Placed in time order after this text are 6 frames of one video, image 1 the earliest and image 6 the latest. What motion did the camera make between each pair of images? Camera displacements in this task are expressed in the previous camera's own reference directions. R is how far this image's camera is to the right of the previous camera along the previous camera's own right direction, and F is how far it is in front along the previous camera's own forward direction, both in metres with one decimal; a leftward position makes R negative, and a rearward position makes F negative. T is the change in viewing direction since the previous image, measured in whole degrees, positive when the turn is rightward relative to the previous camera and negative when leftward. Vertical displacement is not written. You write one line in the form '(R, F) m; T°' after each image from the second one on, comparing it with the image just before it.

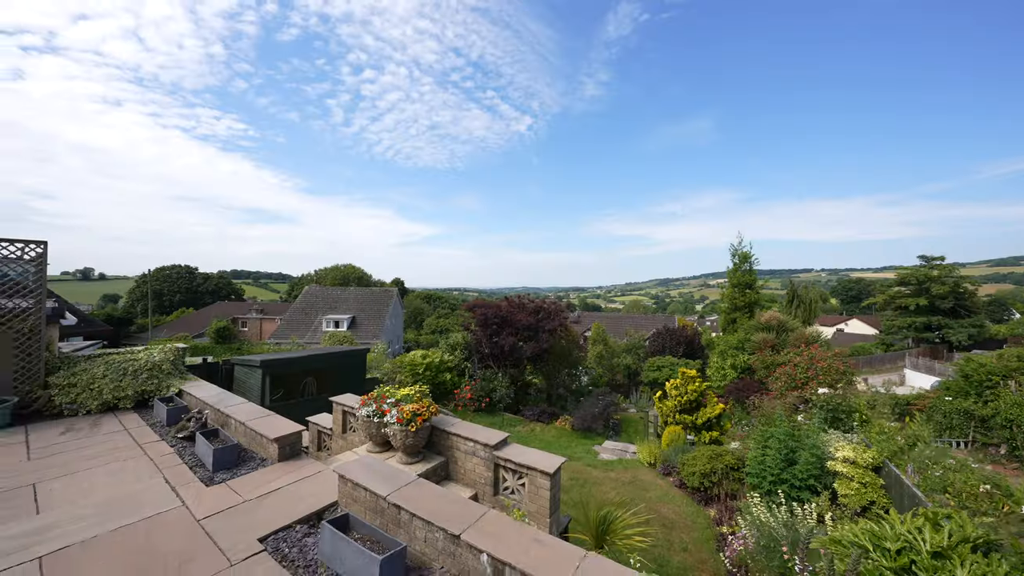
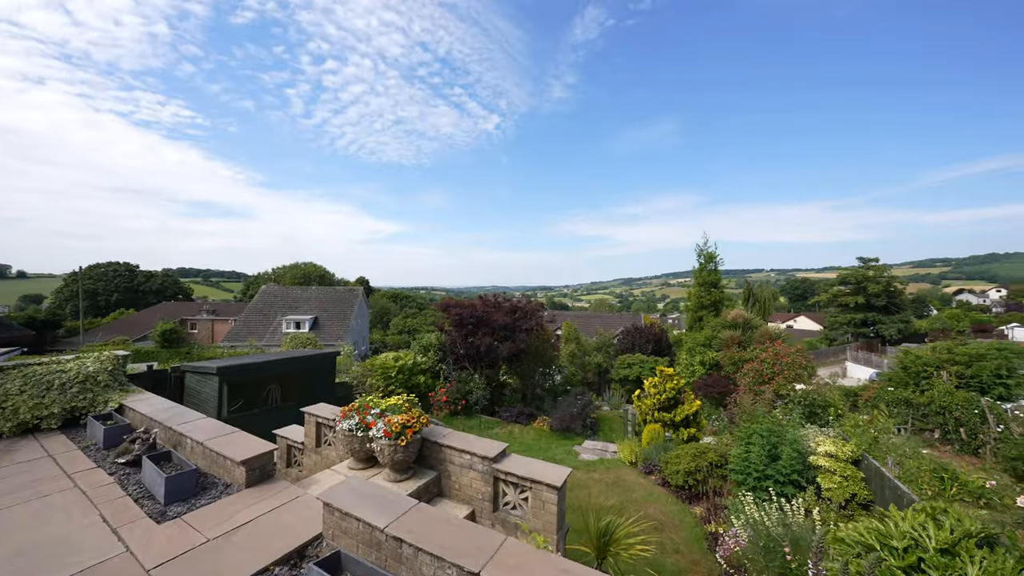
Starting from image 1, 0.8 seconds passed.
(-0.2, +0.2) m; +5°
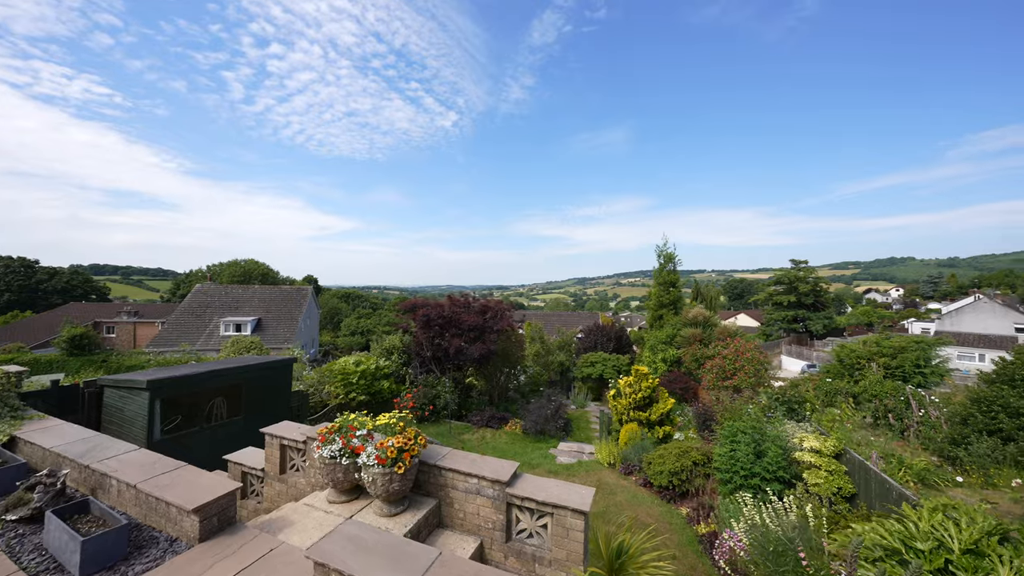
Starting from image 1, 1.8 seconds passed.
(-0.4, +0.3) m; +7°
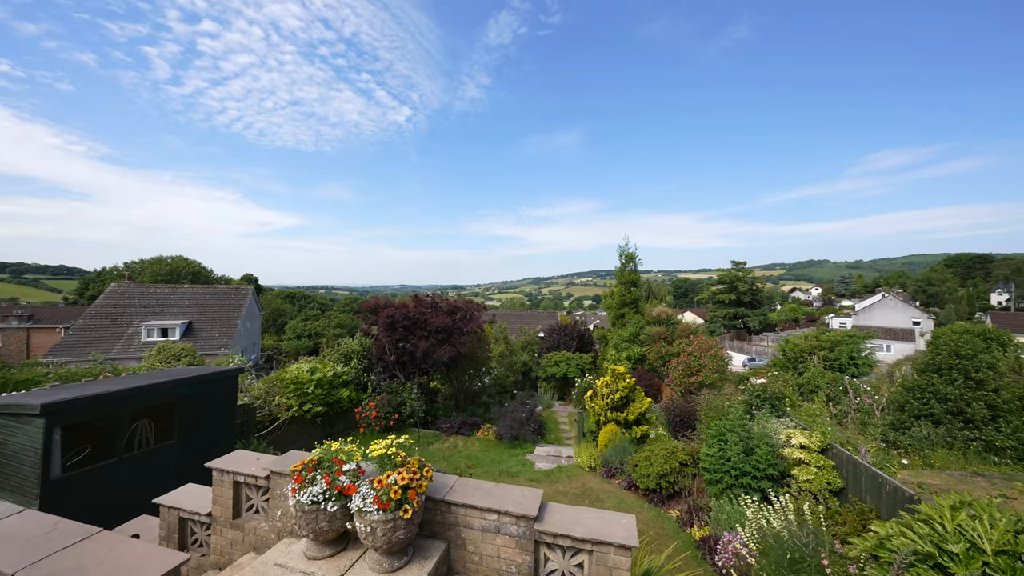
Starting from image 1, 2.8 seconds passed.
(-0.4, +0.4) m; +7°
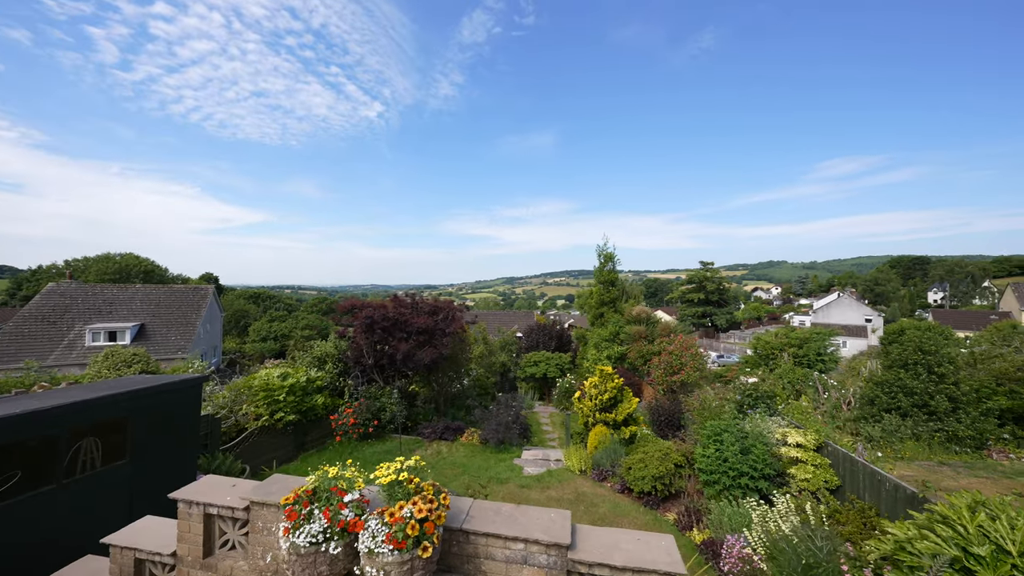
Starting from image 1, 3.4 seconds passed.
(-0.2, +0.2) m; +4°
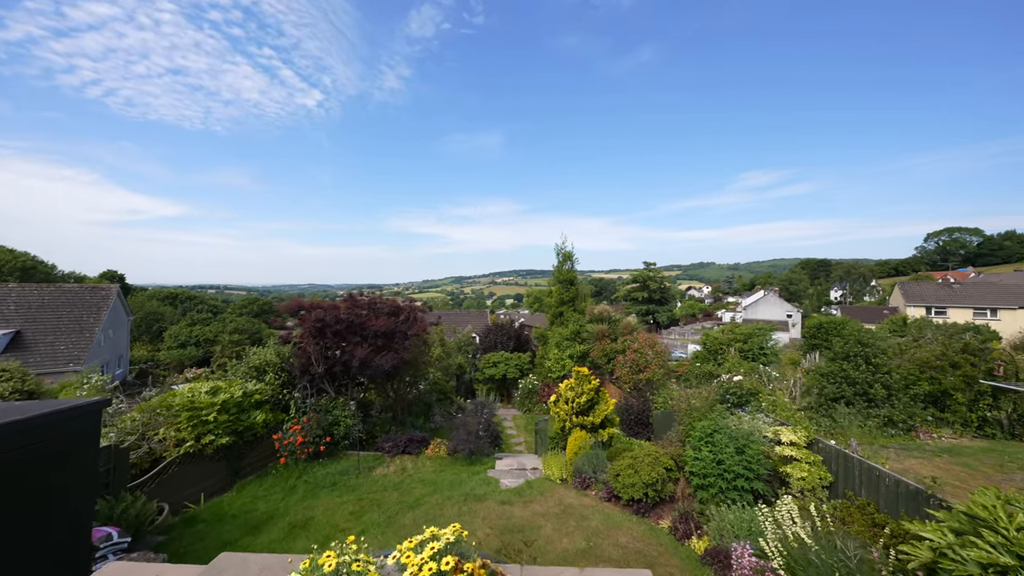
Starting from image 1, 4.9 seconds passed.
(-0.4, +0.5) m; +8°
